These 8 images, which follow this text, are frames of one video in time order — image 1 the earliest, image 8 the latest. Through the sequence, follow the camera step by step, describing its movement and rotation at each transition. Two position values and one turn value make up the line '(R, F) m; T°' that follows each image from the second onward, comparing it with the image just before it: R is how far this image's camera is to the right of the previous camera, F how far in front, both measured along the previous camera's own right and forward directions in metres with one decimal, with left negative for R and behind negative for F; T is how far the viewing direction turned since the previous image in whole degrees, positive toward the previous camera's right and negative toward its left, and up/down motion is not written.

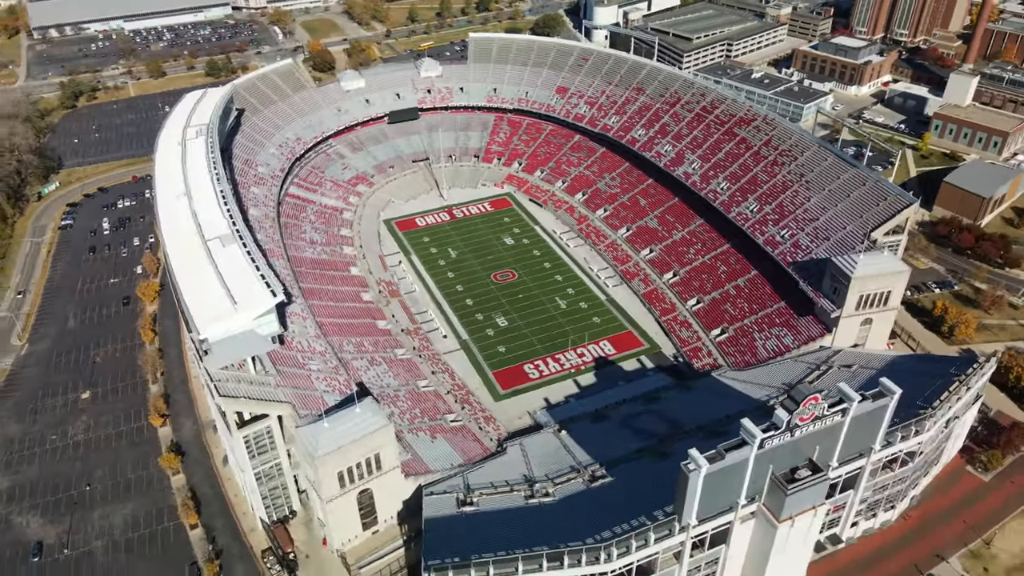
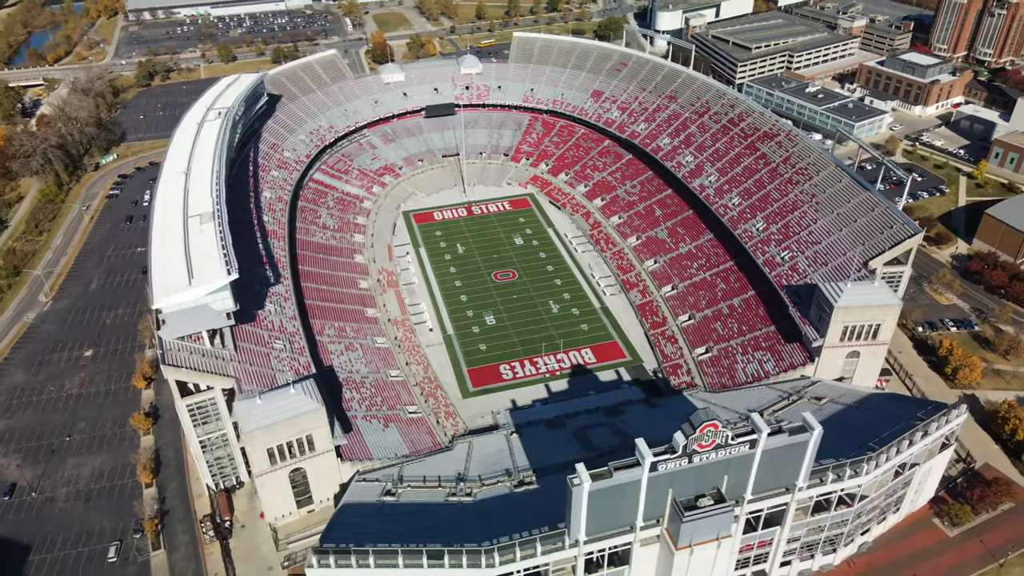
(+5.7, +0.3) m; -7°
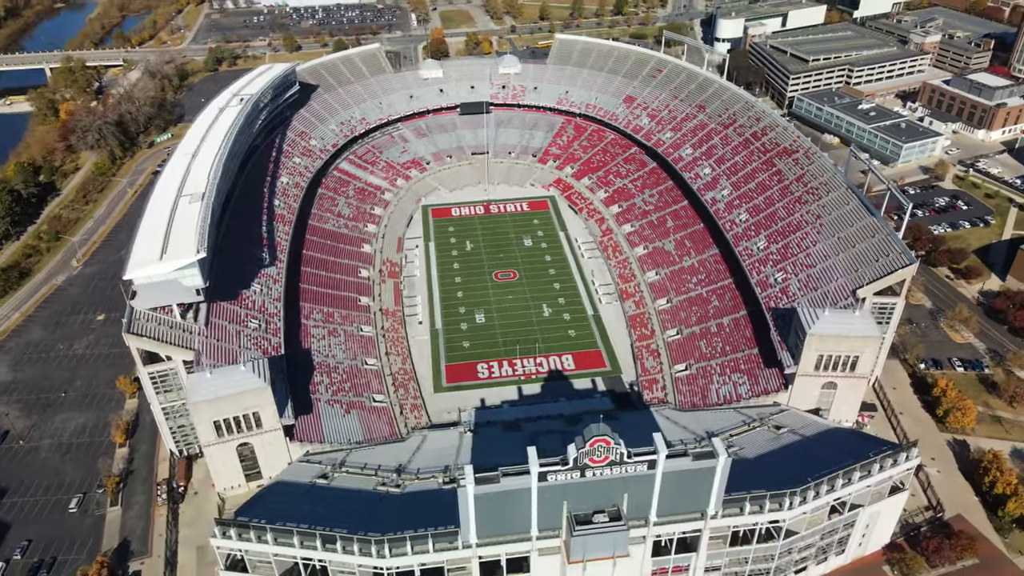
(+5.4, +0.2) m; -7°
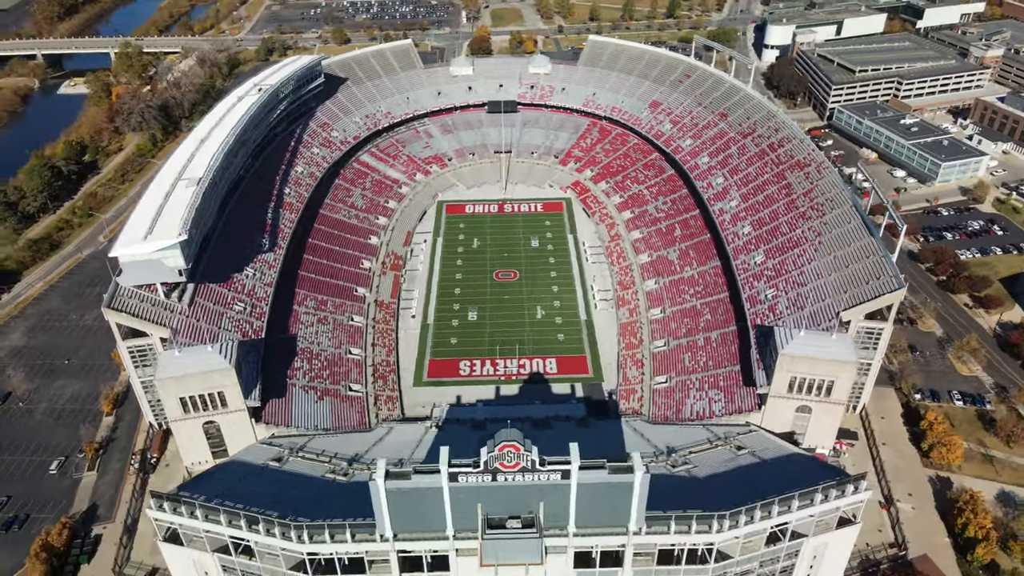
(+4.3, +0.2) m; -5°
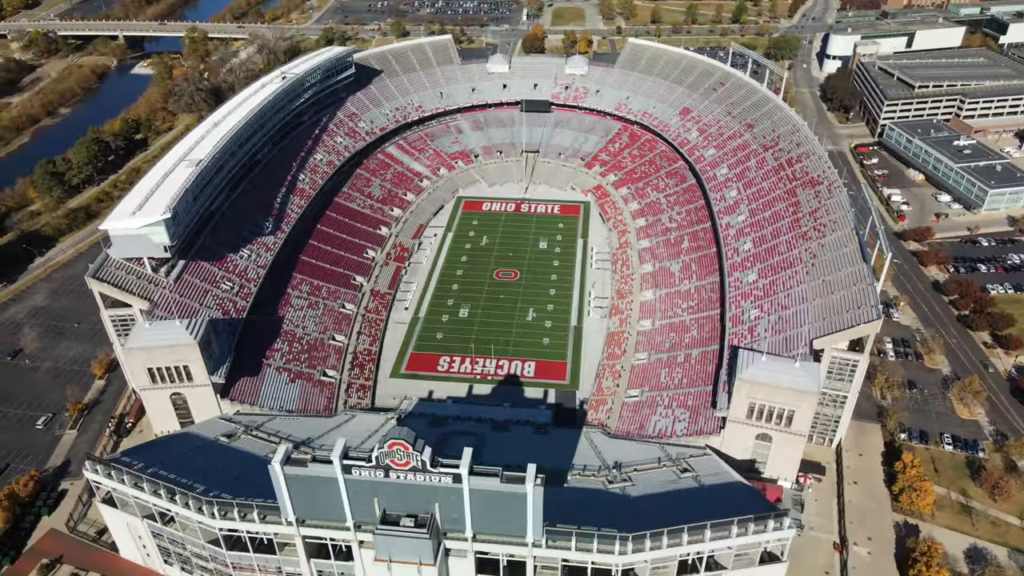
(+5.2, +0.4) m; -6°
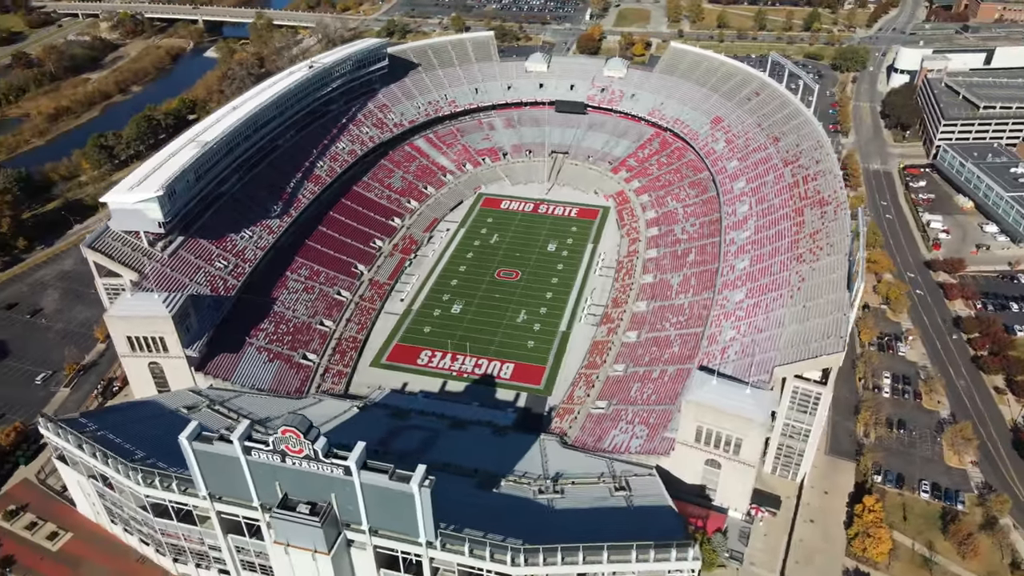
(+5.3, +0.5) m; -7°
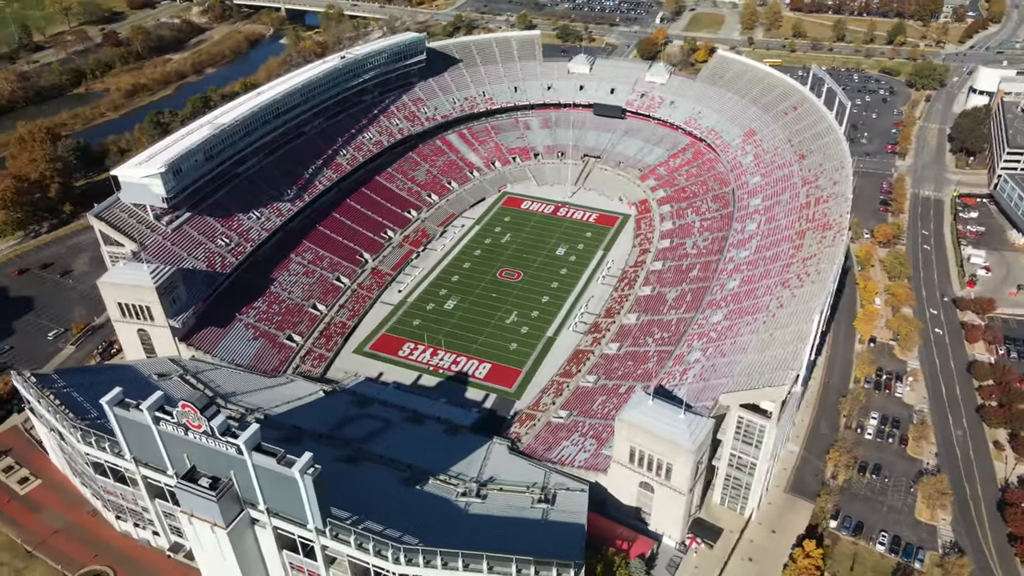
(+5.7, +0.5) m; -7°
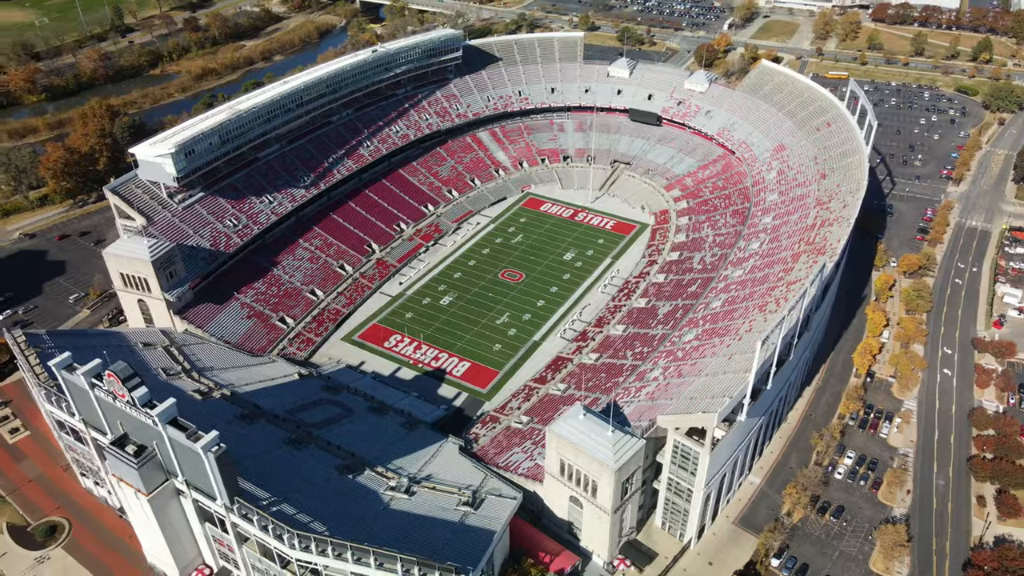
(+5.4, +0.4) m; -7°
